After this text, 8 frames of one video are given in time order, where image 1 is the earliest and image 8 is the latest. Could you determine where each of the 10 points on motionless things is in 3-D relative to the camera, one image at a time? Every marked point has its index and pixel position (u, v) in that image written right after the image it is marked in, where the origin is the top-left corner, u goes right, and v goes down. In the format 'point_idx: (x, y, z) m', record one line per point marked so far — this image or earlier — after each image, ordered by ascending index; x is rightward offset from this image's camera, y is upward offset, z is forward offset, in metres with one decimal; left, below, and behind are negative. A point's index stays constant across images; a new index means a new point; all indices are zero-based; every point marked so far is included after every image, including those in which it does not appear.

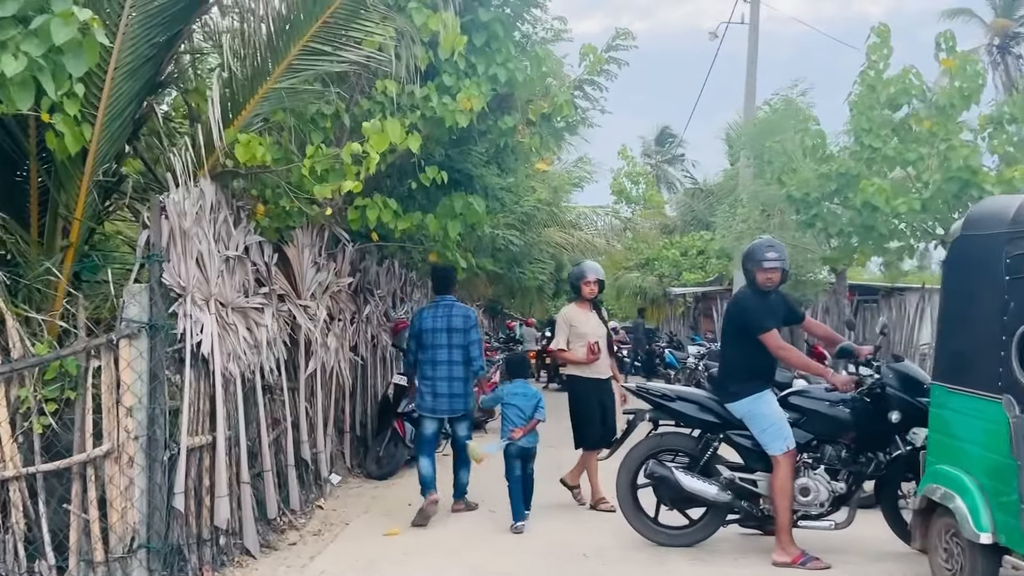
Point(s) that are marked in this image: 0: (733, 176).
0: (+4.6, +2.3, +18.4) m
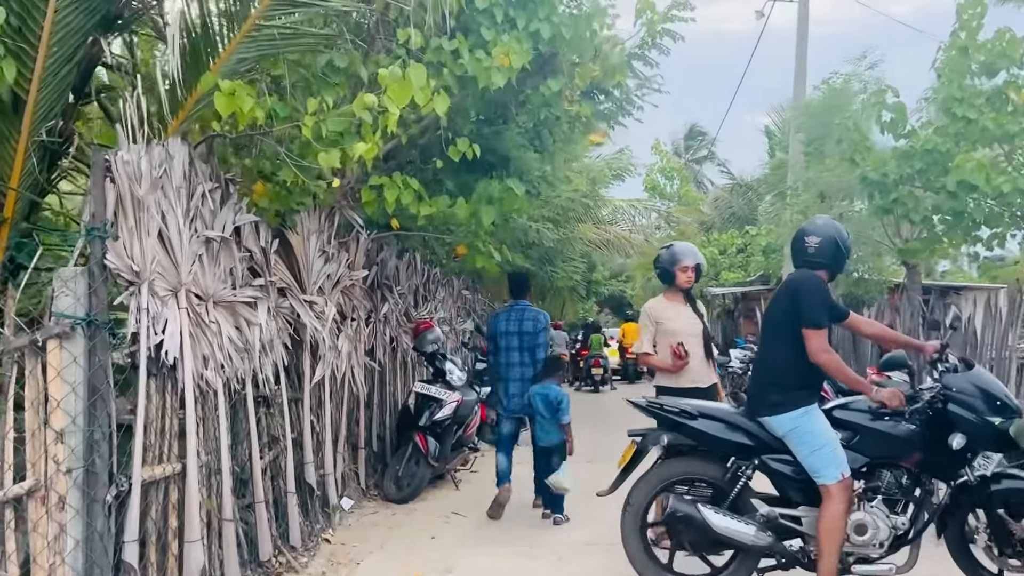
0: (+5.2, +2.3, +17.2) m
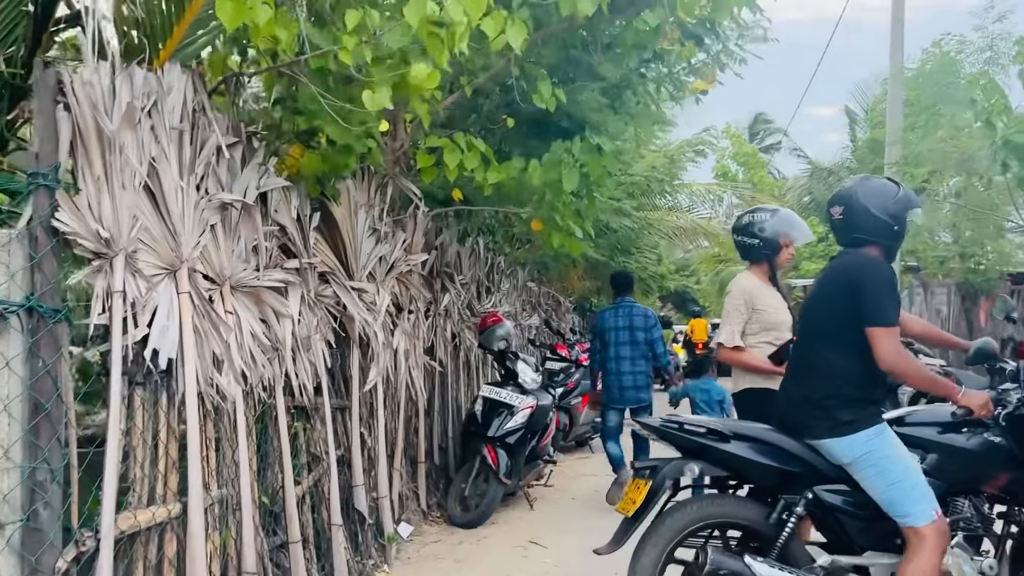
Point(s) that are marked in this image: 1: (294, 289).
0: (+6.4, +2.5, +15.7) m
1: (-0.9, 0.0, +3.9) m
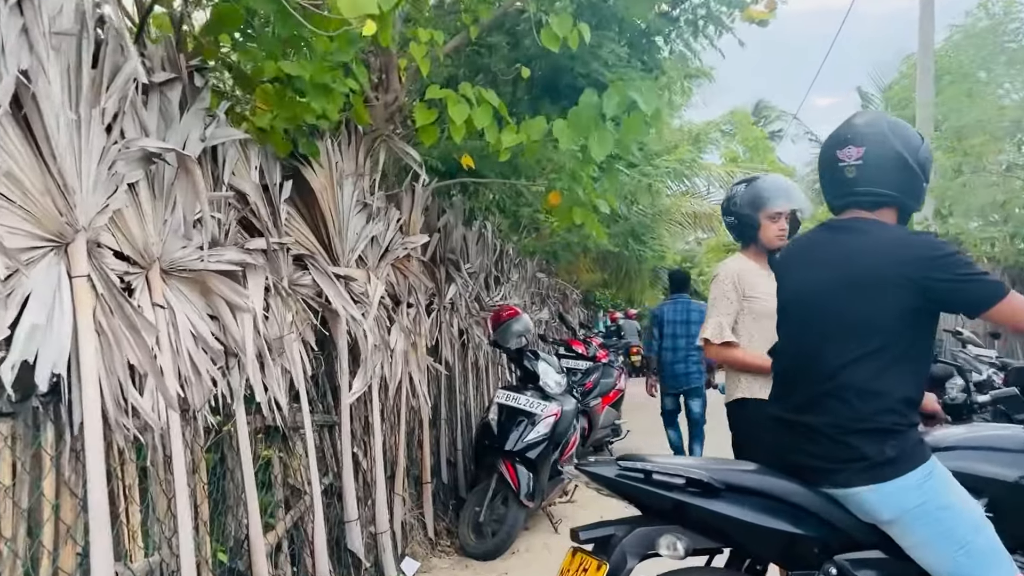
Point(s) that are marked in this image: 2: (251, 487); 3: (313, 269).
0: (+6.4, +2.7, +14.8) m
1: (-0.8, +0.1, +2.9) m
2: (-0.8, -0.6, +2.8) m
3: (-0.8, +0.1, +3.5) m
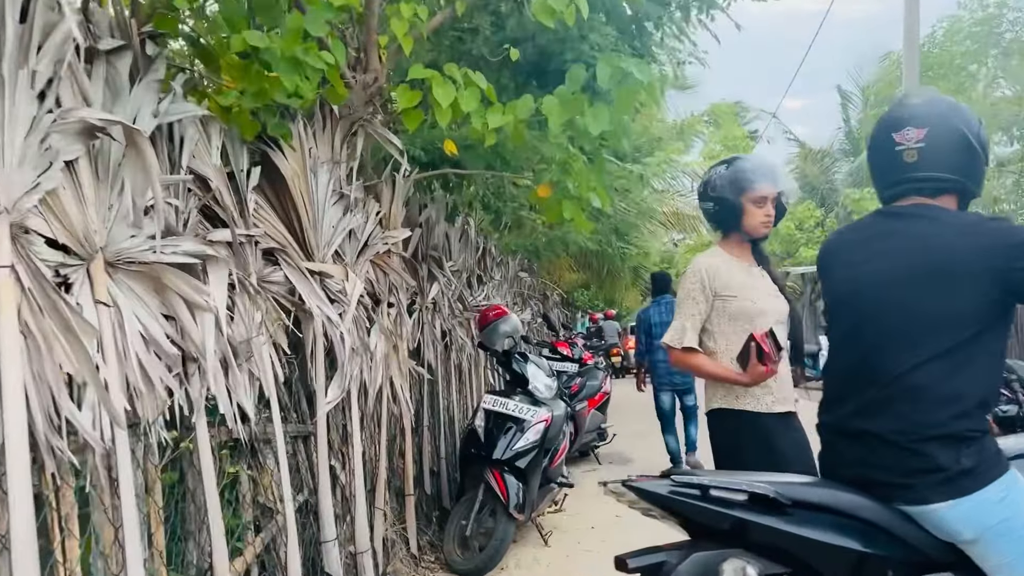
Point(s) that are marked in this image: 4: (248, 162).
0: (+6.0, +2.8, +14.6) m
1: (-0.8, +0.1, +2.6) m
2: (-0.8, -0.6, +2.5) m
3: (-0.8, +0.1, +3.2) m
4: (-0.9, +0.4, +3.2) m
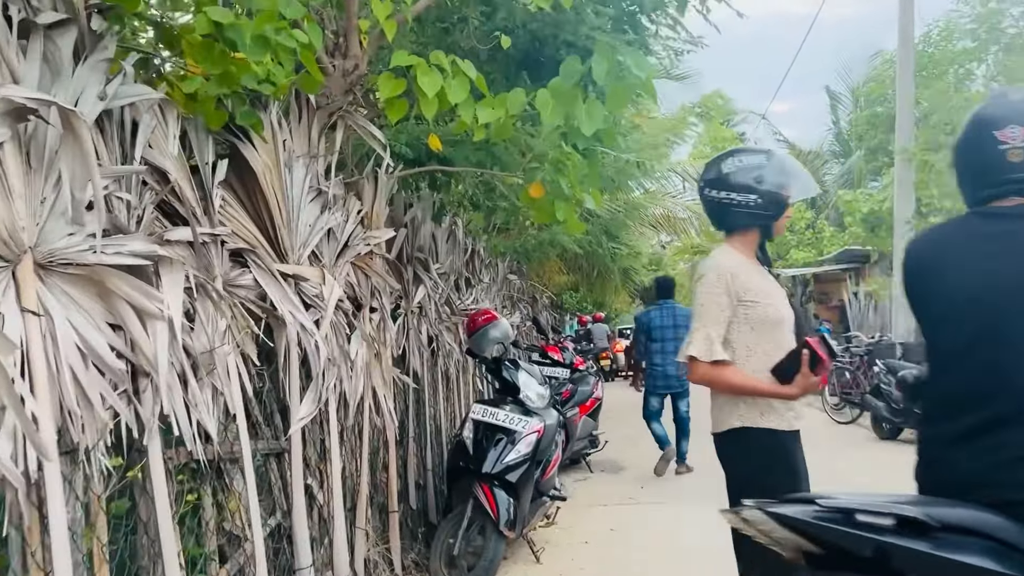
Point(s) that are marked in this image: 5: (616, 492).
0: (+5.9, +2.7, +14.5) m
1: (-0.9, 0.0, +2.3) m
2: (-0.9, -0.6, +2.2) m
3: (-0.8, +0.1, +2.9) m
4: (-1.0, +0.4, +2.9) m
5: (+0.8, -1.7, +7.3) m
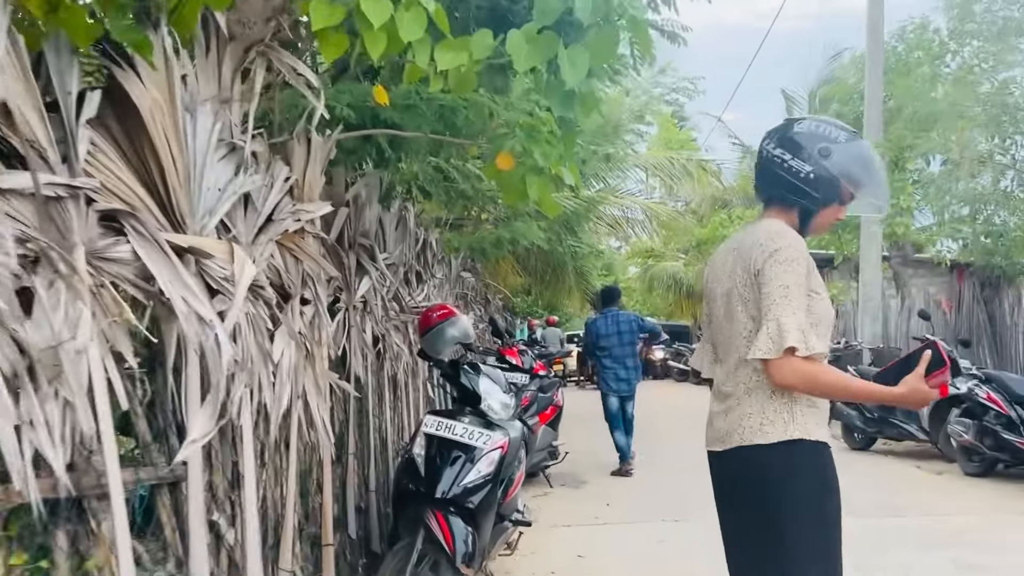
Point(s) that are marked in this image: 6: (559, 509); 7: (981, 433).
0: (+5.1, +2.7, +14.1) m
1: (-0.9, +0.1, +1.5) m
2: (-0.9, -0.6, +1.5) m
3: (-0.9, +0.1, +2.1) m
4: (-1.0, +0.5, +2.1) m
5: (+0.5, -1.6, +6.7) m
6: (+0.4, -1.6, +6.6) m
7: (+3.8, -1.2, +7.3) m
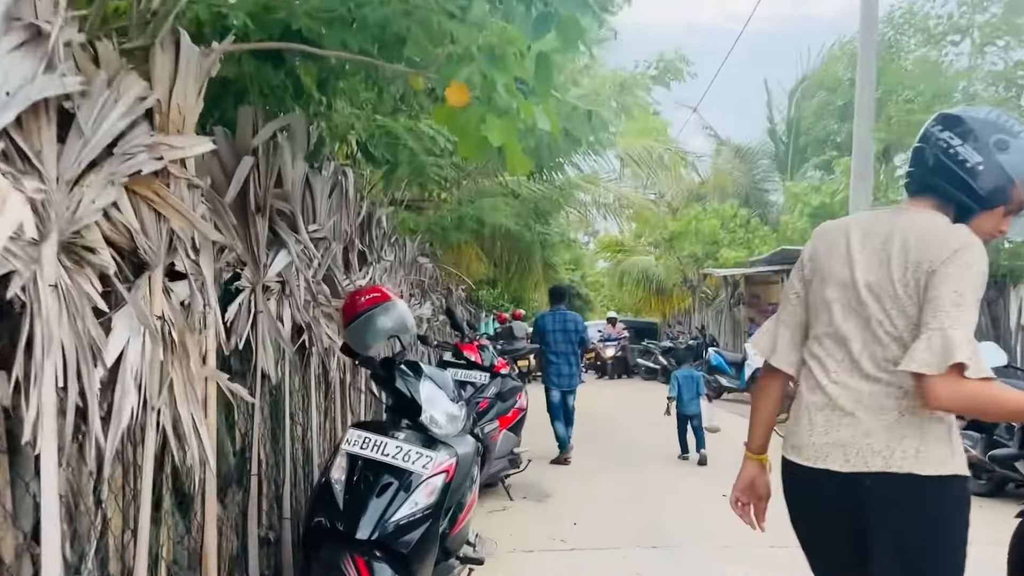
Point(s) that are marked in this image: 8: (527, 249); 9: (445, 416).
0: (+4.7, +2.7, +13.4) m
1: (-1.0, +0.2, +0.6) m
2: (-1.0, -0.5, +0.6) m
3: (-1.0, +0.2, +1.2) m
4: (-1.1, +0.6, +1.2) m
5: (+0.2, -1.6, +5.8) m
6: (+0.1, -1.5, +5.7) m
7: (+3.5, -1.2, +6.6) m
8: (+0.2, +0.5, +11.3) m
9: (-0.2, -0.5, +3.3) m
